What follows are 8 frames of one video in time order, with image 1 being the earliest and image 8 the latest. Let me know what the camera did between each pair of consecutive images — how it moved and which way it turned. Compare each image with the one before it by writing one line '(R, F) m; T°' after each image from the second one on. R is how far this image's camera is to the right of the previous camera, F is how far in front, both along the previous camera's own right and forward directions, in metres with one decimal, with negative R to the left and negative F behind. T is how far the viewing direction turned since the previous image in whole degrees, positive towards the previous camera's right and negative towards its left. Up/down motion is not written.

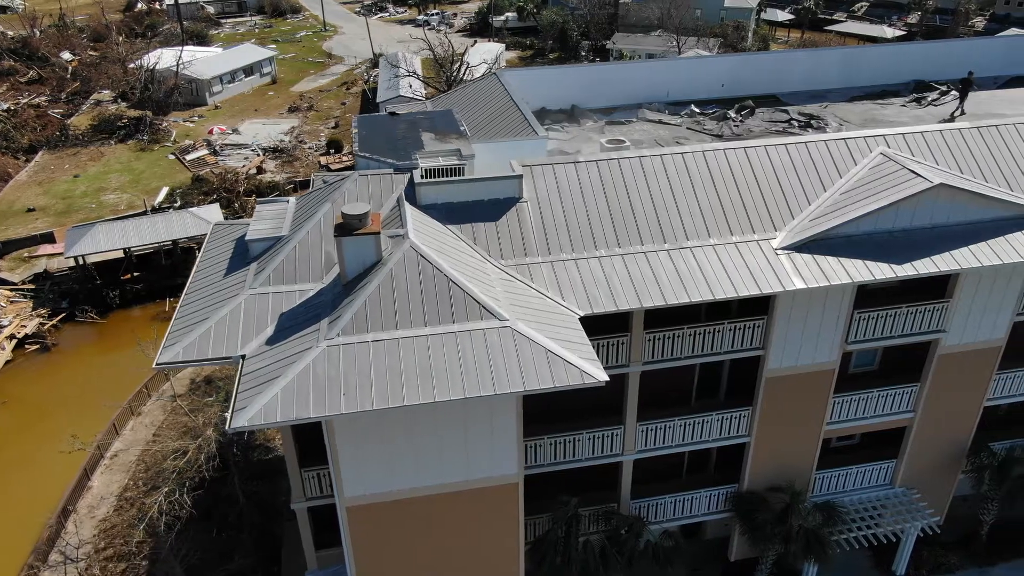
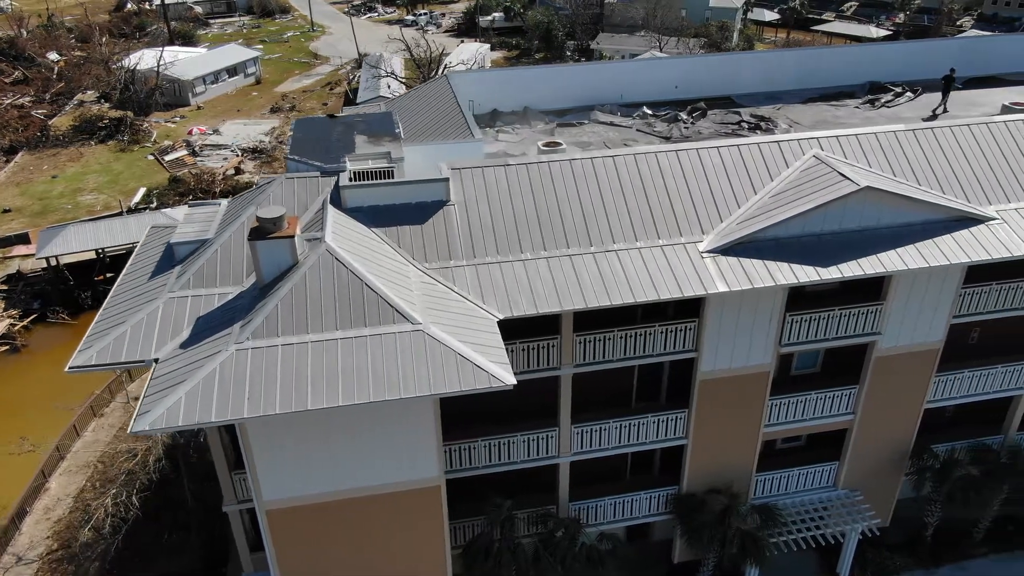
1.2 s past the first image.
(+2.0, 0.0) m; 0°
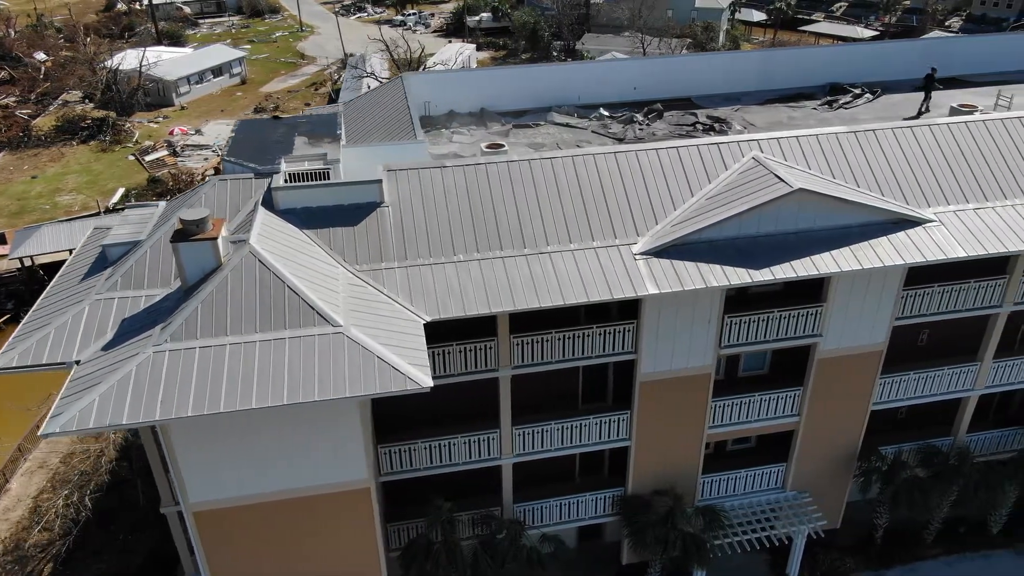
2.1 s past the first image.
(+1.8, 0.0) m; 0°
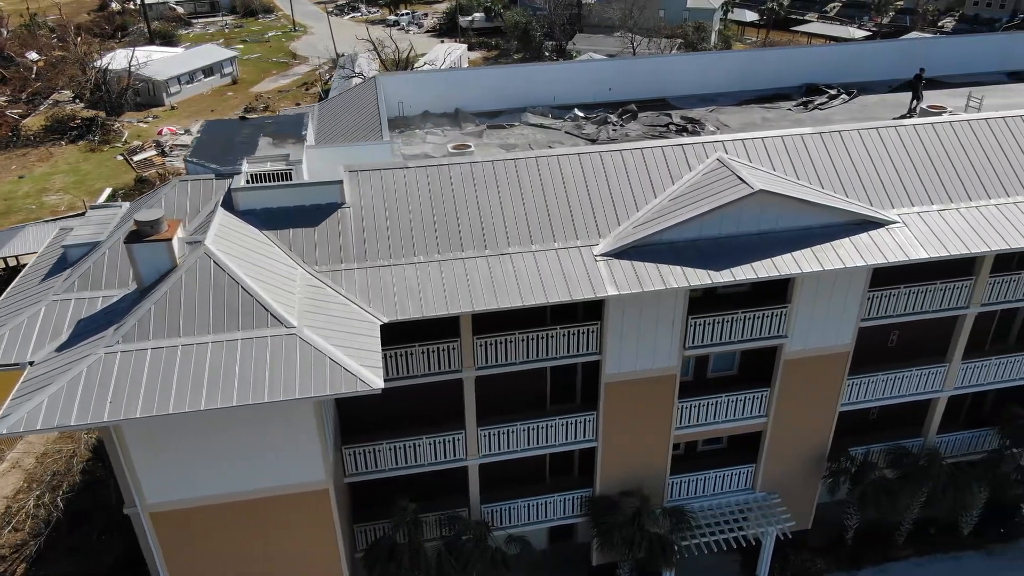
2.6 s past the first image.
(+1.0, 0.0) m; 0°
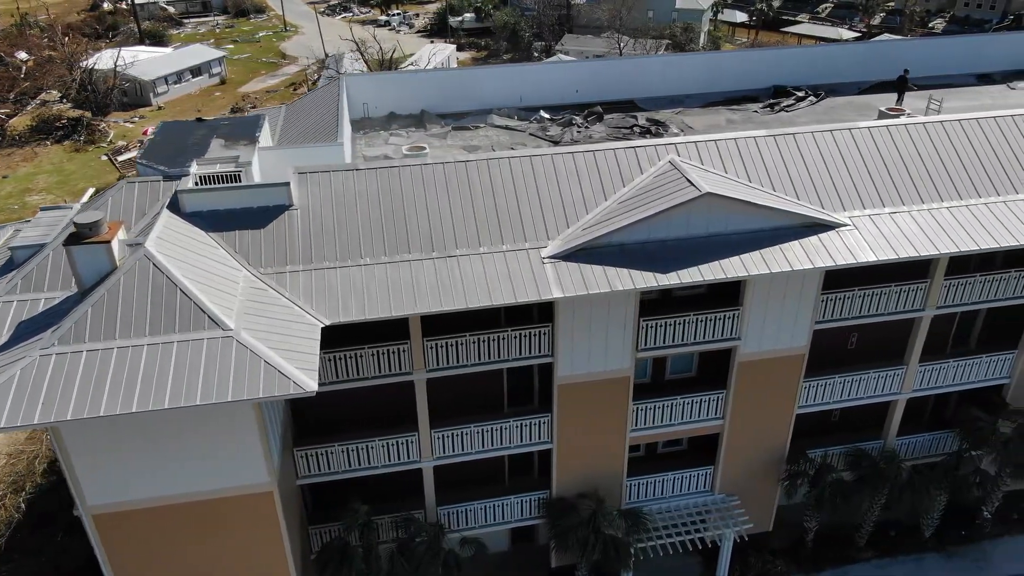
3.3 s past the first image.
(+1.4, 0.0) m; 0°
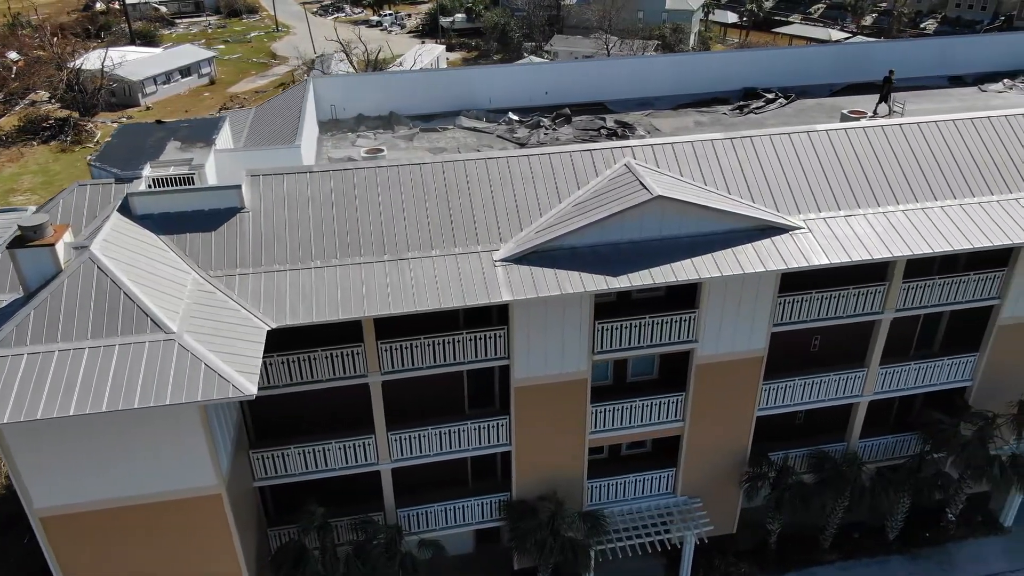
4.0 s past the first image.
(+1.3, 0.0) m; 0°
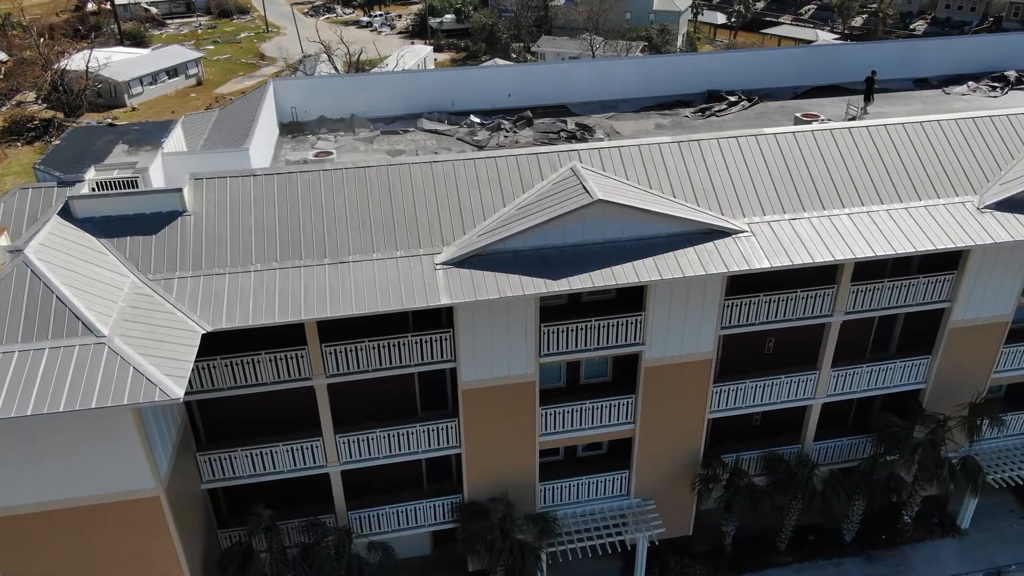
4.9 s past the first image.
(+1.6, 0.0) m; 0°
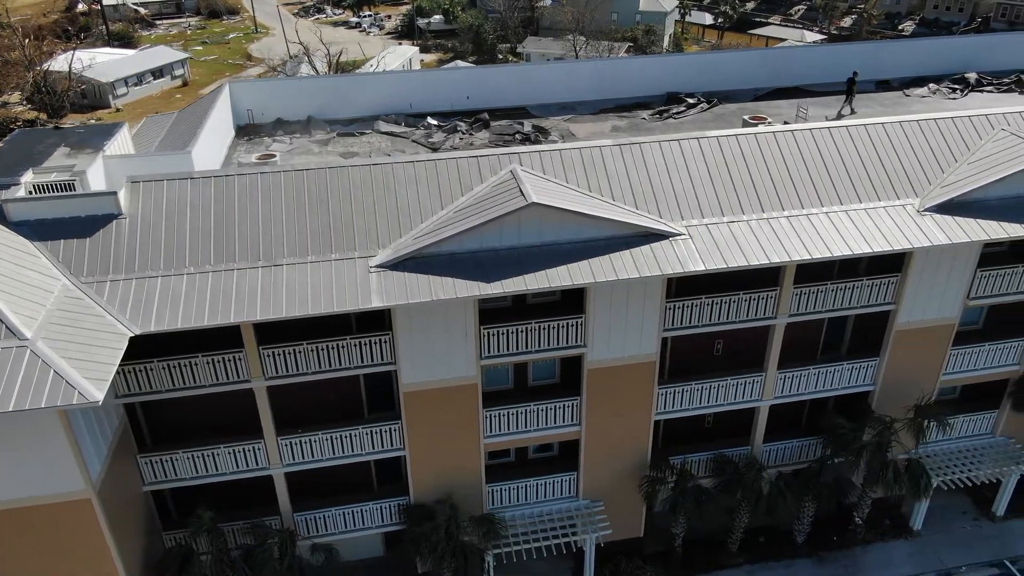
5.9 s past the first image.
(+1.8, 0.0) m; 0°
